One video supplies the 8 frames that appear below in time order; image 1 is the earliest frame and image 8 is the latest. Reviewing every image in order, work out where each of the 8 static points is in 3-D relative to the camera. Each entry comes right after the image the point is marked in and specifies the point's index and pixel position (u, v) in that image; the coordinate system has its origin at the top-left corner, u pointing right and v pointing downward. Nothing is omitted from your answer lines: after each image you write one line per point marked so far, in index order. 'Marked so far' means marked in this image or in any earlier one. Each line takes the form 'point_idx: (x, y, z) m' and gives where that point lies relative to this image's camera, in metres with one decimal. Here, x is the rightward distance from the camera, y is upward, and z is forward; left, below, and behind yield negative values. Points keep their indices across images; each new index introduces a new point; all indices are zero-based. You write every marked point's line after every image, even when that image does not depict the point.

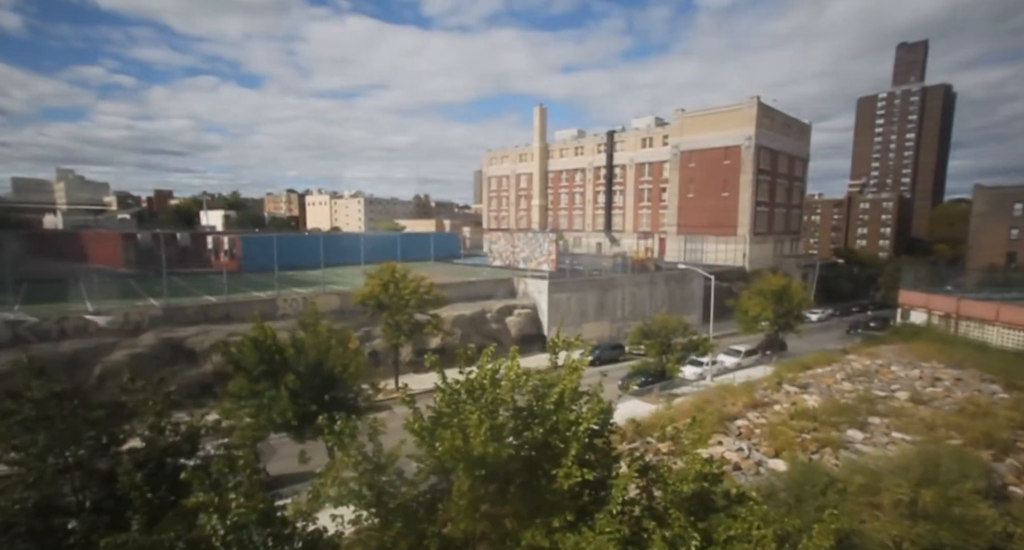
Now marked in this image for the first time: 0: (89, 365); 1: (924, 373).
0: (-14.3, -3.0, +19.3) m
1: (+13.2, -3.1, +18.2) m
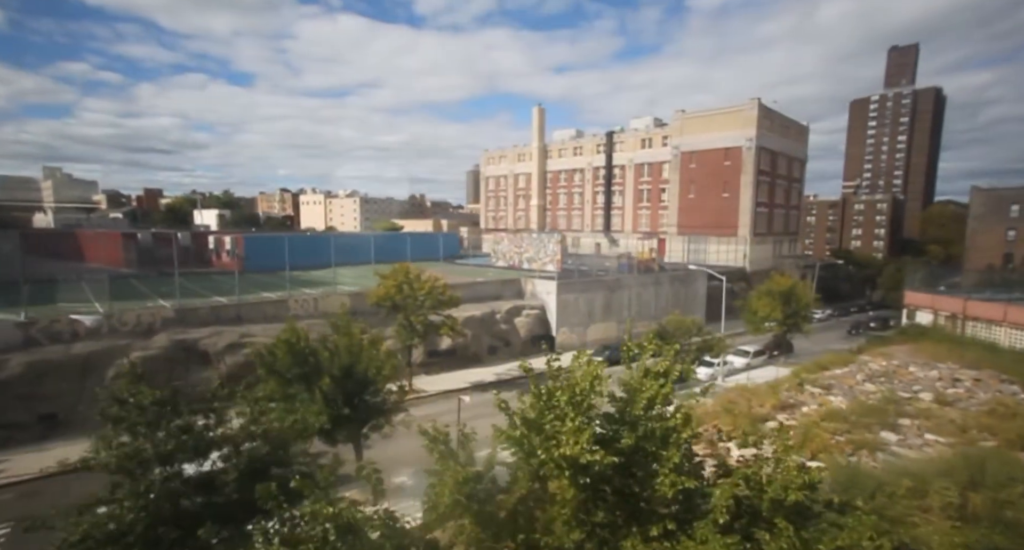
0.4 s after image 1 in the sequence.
0: (-13.7, -3.1, +19.0) m
1: (+13.8, -3.2, +18.3) m
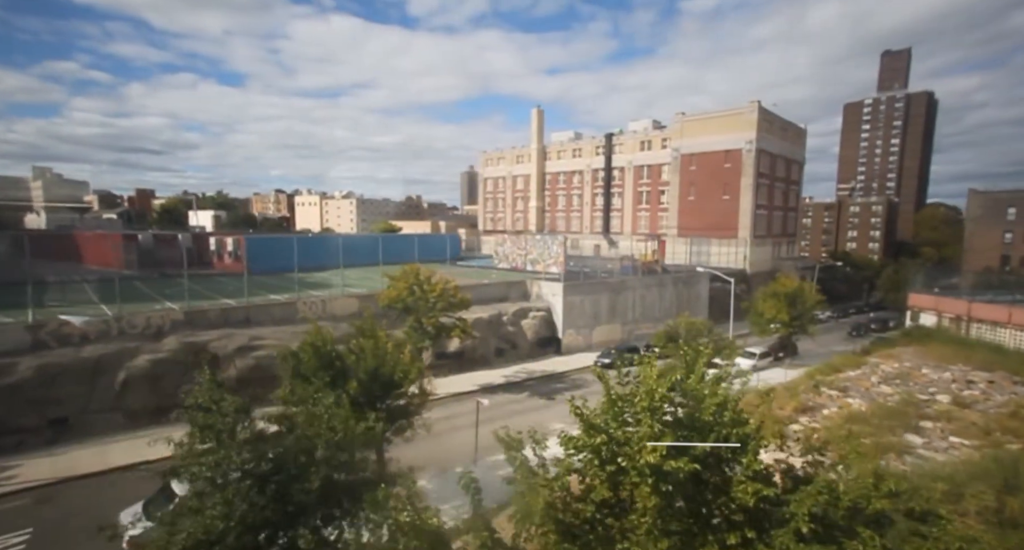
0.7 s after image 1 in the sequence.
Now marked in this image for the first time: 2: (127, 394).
0: (-13.1, -3.1, +18.8) m
1: (+14.4, -3.2, +18.5) m
2: (-12.7, -3.9, +18.9) m
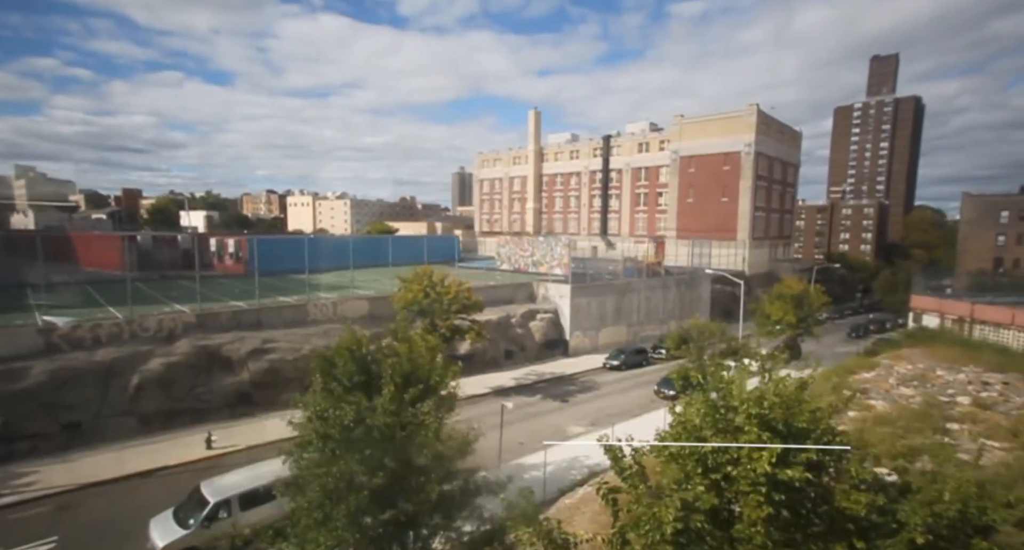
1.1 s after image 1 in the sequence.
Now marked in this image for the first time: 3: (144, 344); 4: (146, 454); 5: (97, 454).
0: (-12.5, -3.2, +18.4) m
1: (+15.0, -3.3, +18.7) m
2: (-12.0, -4.0, +18.6) m
3: (-12.6, -2.4, +19.6) m
4: (-10.9, -5.3, +17.0) m
5: (-12.2, -5.3, +16.7) m
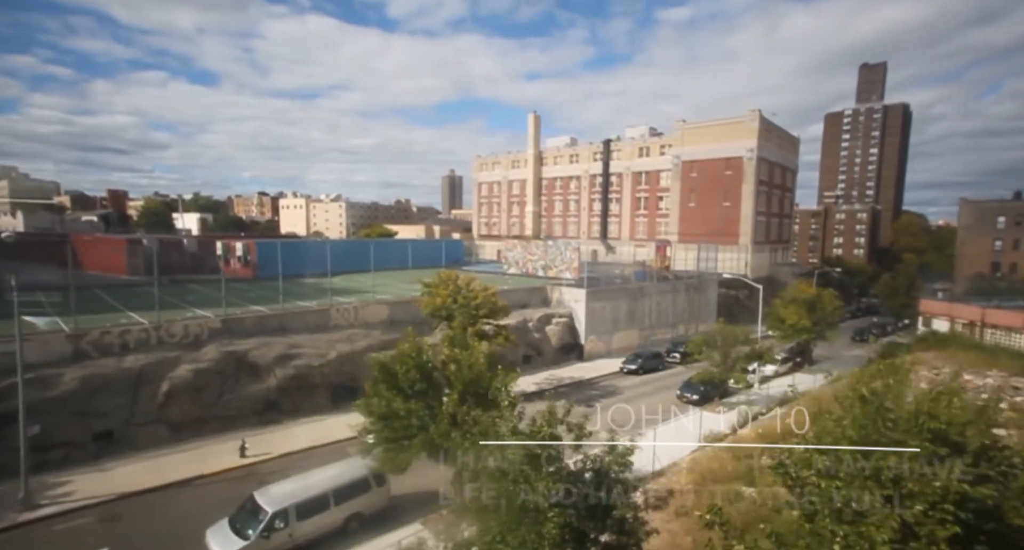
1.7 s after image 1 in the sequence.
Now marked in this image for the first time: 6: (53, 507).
0: (-11.3, -3.4, +18.1) m
1: (+16.2, -3.5, +19.0) m
2: (-10.9, -4.2, +18.2) m
3: (-11.5, -2.5, +19.2) m
4: (-9.7, -5.5, +16.7) m
5: (-11.0, -5.4, +16.4) m
6: (-11.1, -5.6, +13.9) m
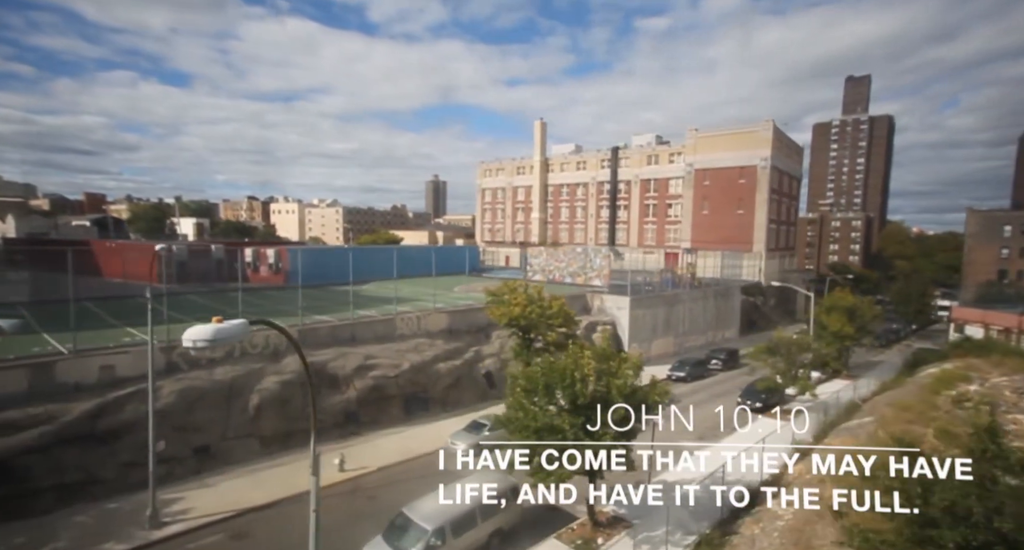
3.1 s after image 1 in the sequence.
0: (-8.2, -3.7, +17.6) m
1: (+19.2, -3.8, +19.8) m
2: (-7.8, -4.5, +17.7) m
3: (-8.4, -2.9, +18.7) m
4: (-6.6, -5.8, +16.3) m
5: (-7.8, -5.7, +15.9) m
6: (-7.8, -5.8, +13.4) m
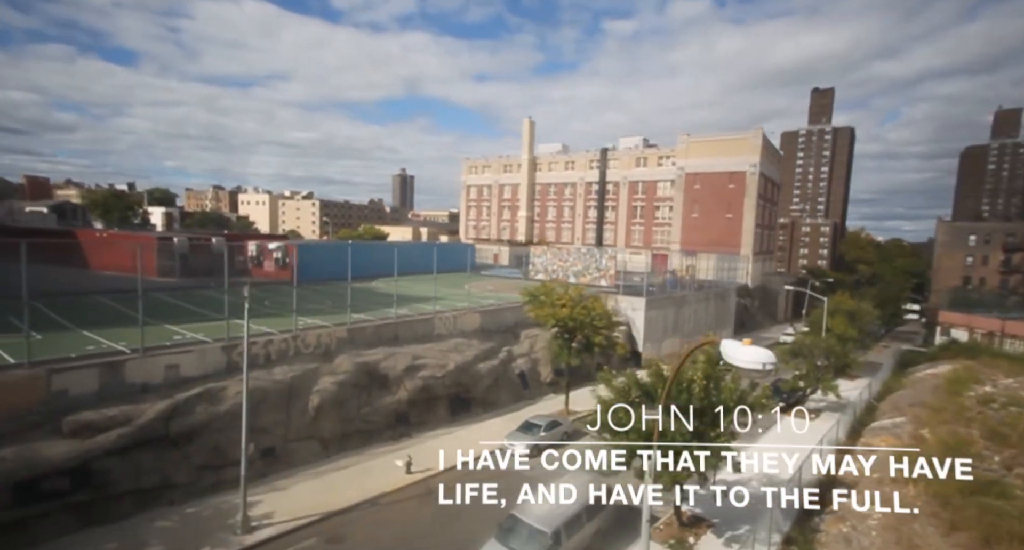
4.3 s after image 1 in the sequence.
0: (-6.2, -3.6, +17.1) m
1: (+21.0, -4.3, +21.3) m
2: (-5.8, -4.4, +17.3) m
3: (-6.5, -2.8, +18.2) m
4: (-4.5, -5.7, +15.9) m
5: (-5.7, -5.6, +15.4) m
6: (-5.5, -5.8, +13.0) m
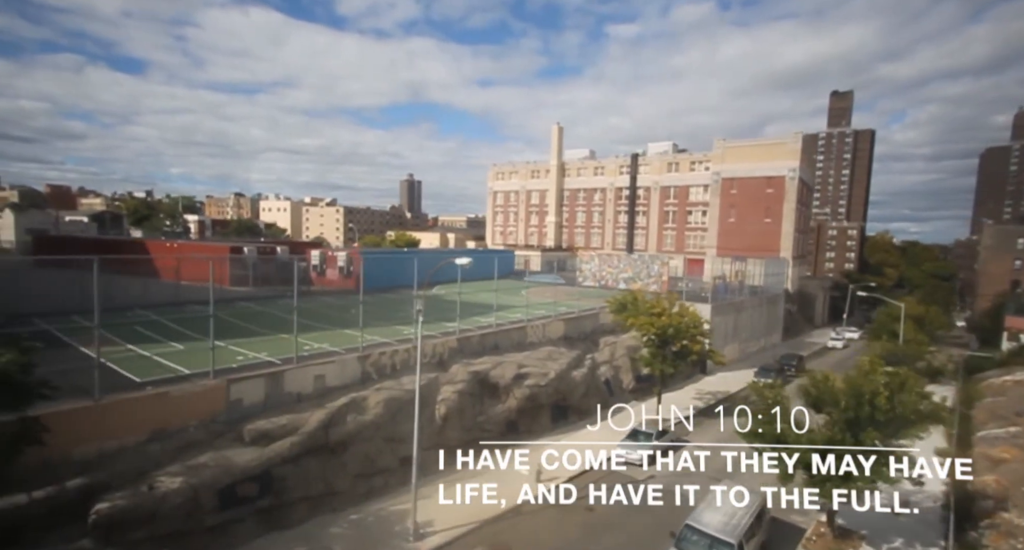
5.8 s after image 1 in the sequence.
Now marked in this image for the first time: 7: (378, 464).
0: (-2.4, -3.9, +17.3) m
1: (+24.8, -4.4, +21.5) m
2: (-2.0, -4.7, +17.4) m
3: (-2.7, -3.1, +18.4) m
4: (-0.7, -6.1, +16.1) m
5: (-1.9, -6.0, +15.6) m
6: (-1.7, -6.1, +13.2) m
7: (-3.6, -5.1, +15.0) m
